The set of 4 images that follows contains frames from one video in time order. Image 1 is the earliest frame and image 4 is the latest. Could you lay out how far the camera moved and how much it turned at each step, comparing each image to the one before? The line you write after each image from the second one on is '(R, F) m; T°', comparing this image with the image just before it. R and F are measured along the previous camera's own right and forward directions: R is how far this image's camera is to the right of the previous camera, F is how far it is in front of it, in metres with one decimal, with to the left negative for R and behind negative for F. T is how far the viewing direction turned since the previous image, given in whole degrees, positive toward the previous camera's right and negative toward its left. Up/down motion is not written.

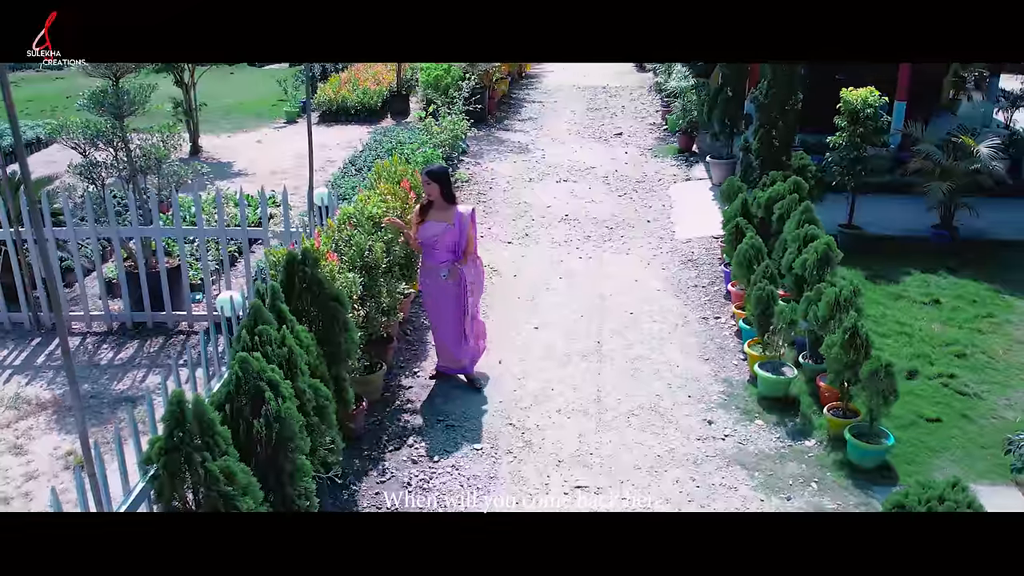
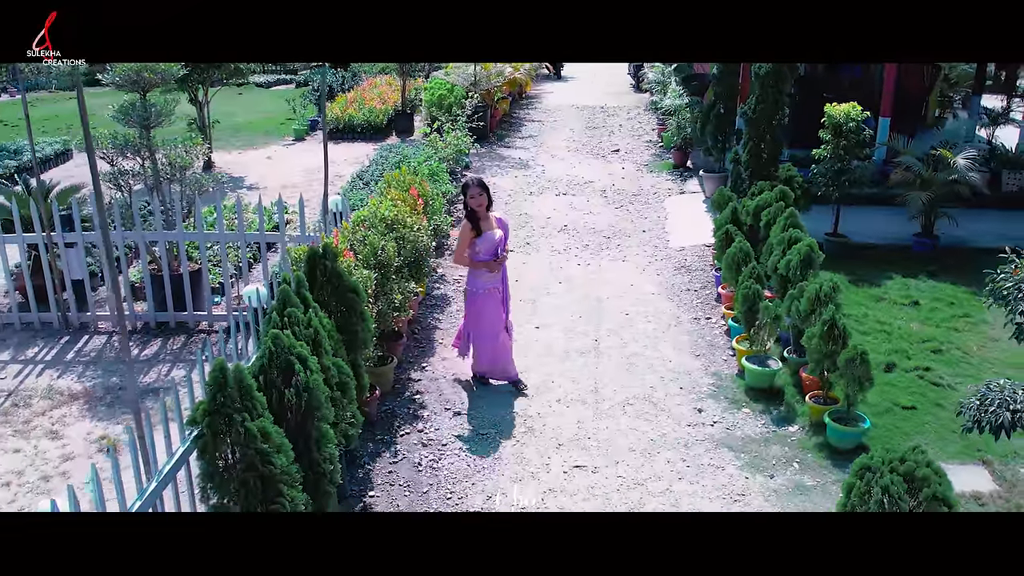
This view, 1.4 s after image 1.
(0.0, -0.4) m; 0°
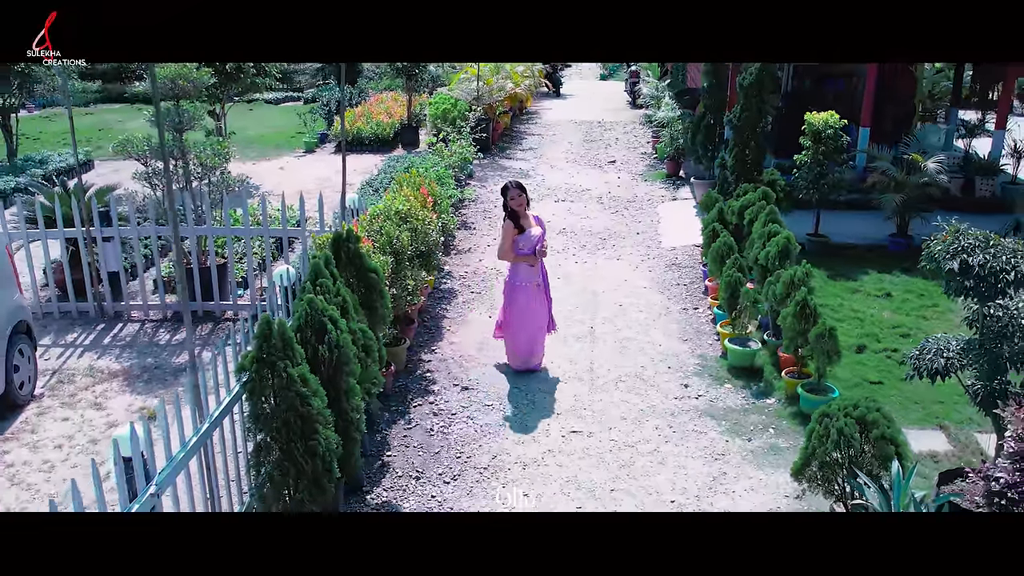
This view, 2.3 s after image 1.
(0.0, -0.6) m; 0°
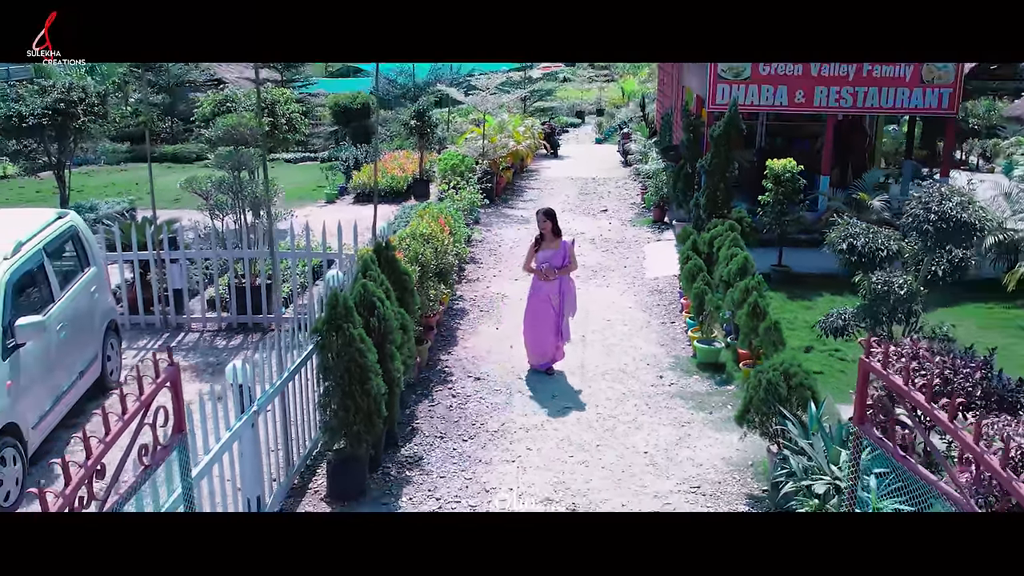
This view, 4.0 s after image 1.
(0.0, -1.4) m; 0°
